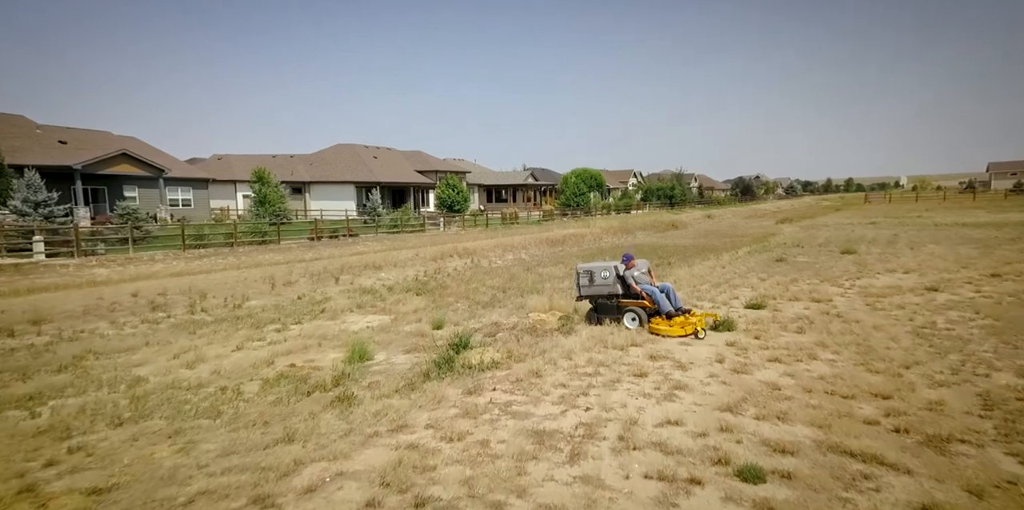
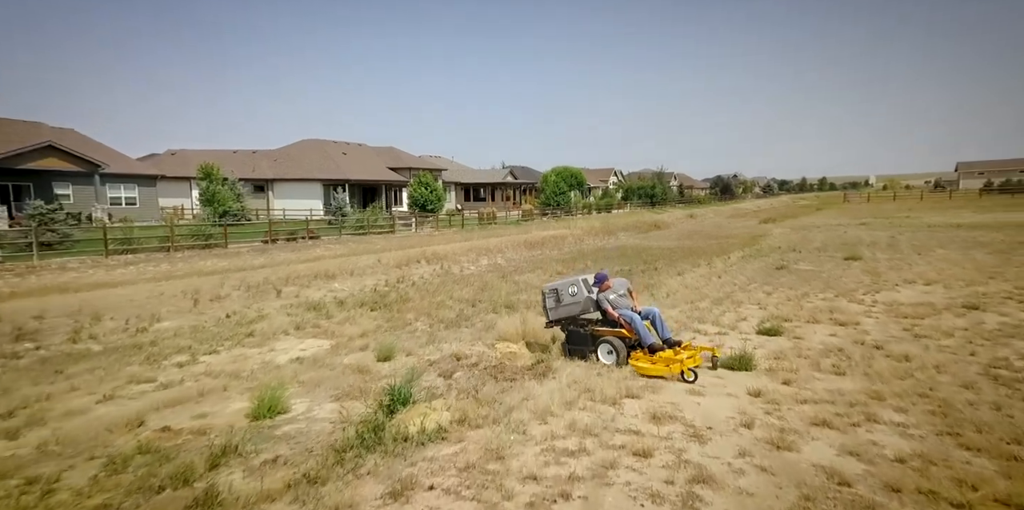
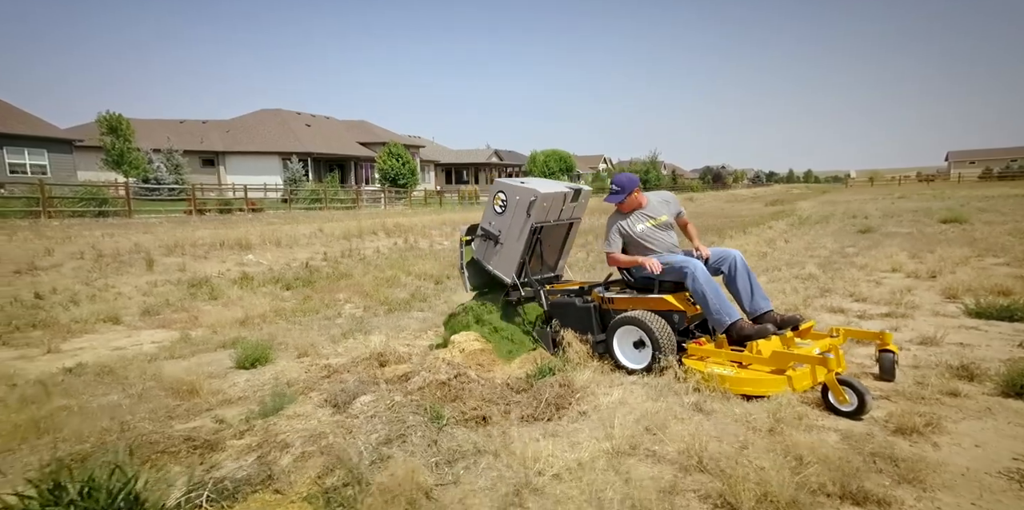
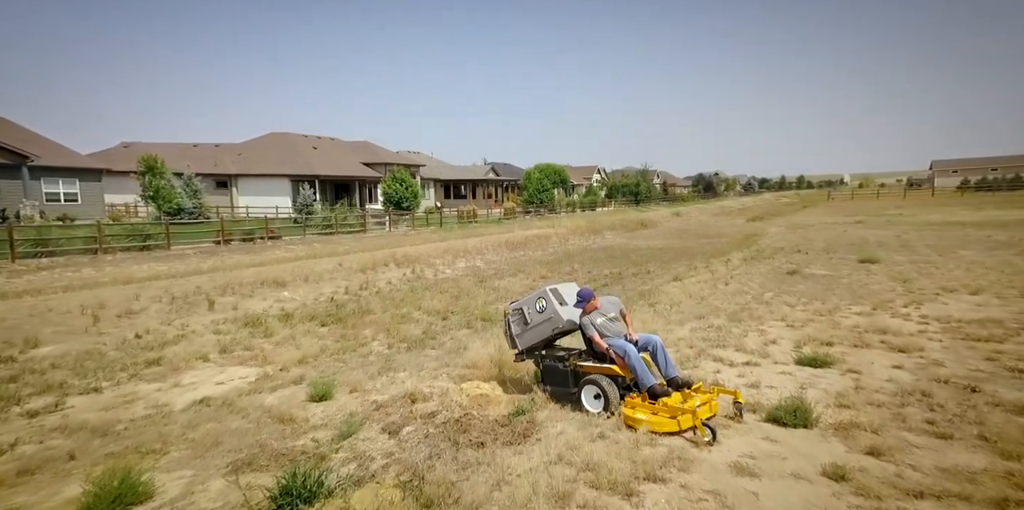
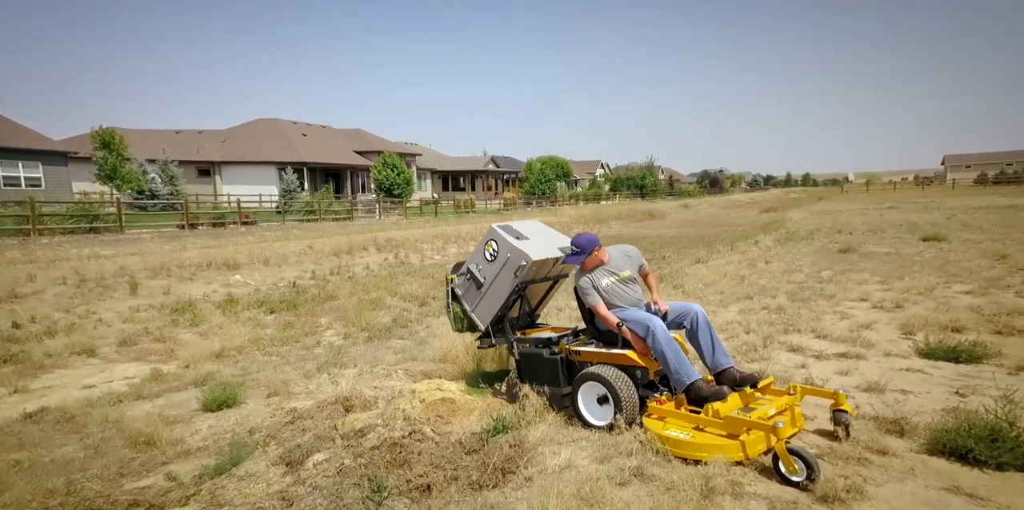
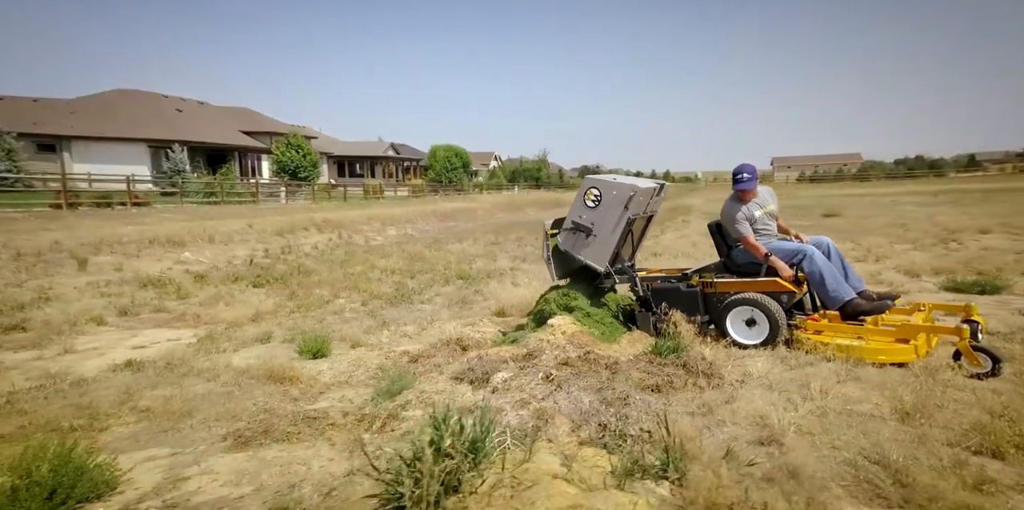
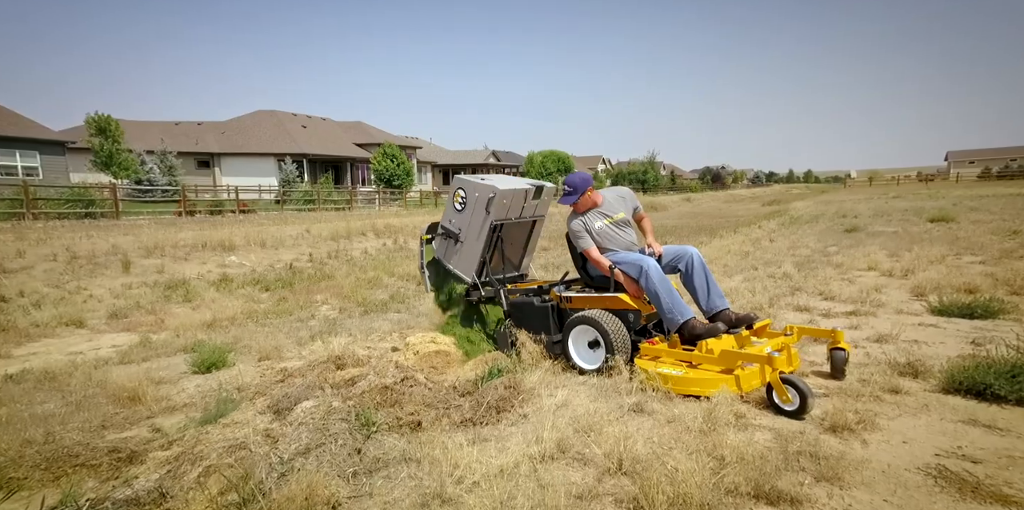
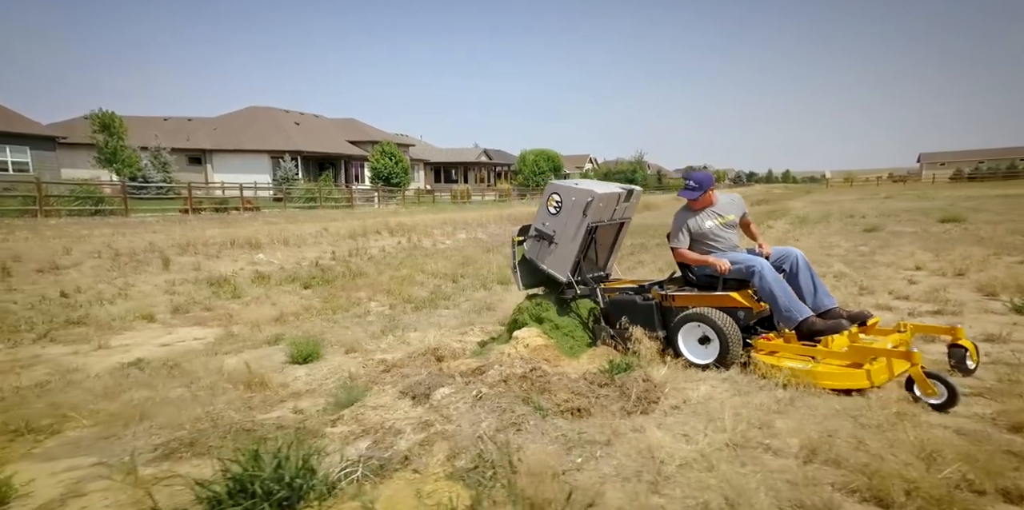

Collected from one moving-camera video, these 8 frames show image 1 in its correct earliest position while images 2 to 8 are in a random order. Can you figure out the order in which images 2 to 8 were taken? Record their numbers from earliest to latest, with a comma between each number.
2, 4, 5, 7, 3, 8, 6
